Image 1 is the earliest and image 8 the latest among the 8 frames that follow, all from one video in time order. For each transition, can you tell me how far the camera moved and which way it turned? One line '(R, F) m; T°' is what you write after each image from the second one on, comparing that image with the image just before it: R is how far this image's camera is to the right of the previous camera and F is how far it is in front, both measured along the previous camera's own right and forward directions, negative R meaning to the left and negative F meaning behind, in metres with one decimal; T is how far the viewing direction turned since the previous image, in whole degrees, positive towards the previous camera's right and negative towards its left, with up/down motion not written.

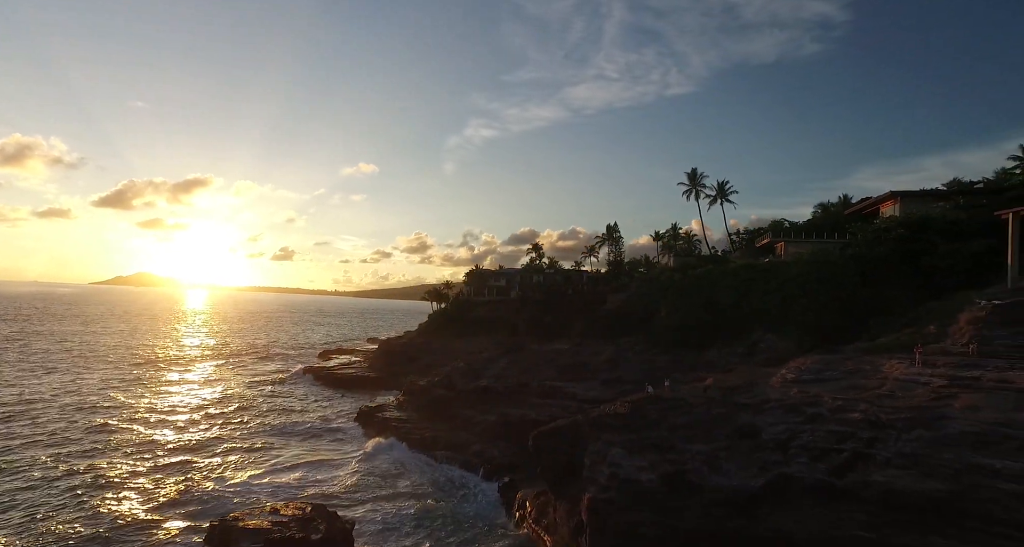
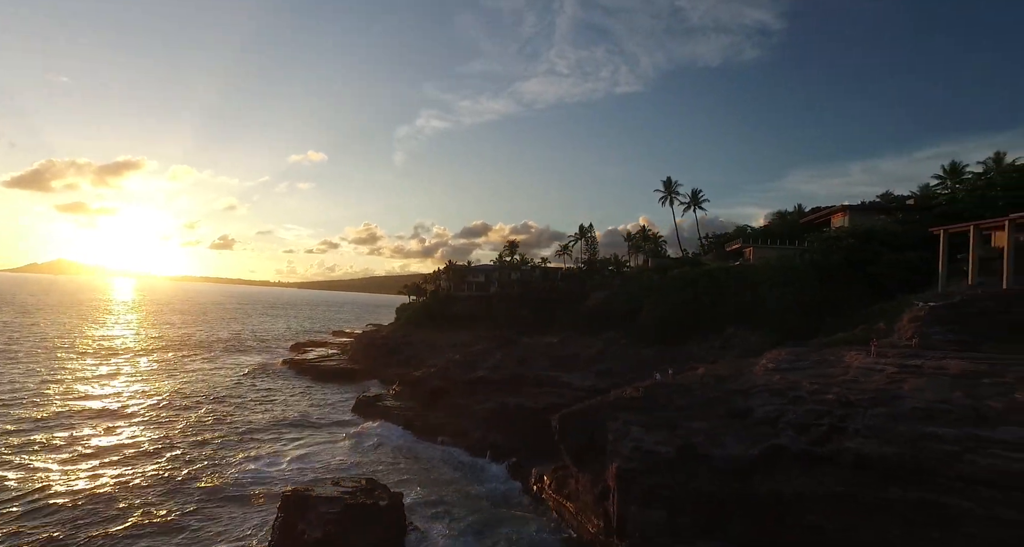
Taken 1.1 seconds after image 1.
(-2.6, -2.0) m; +5°
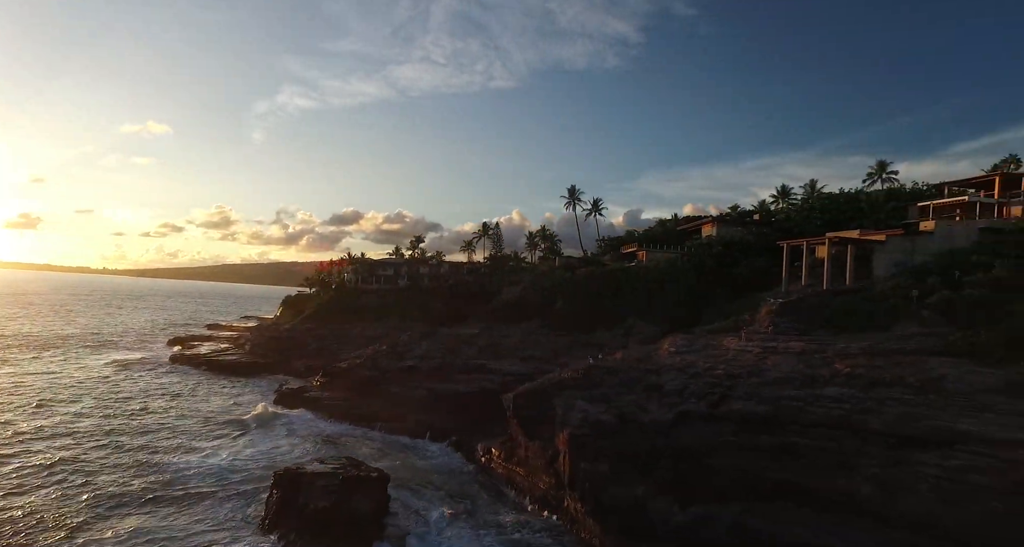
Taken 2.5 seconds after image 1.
(-3.6, -2.7) m; +14°
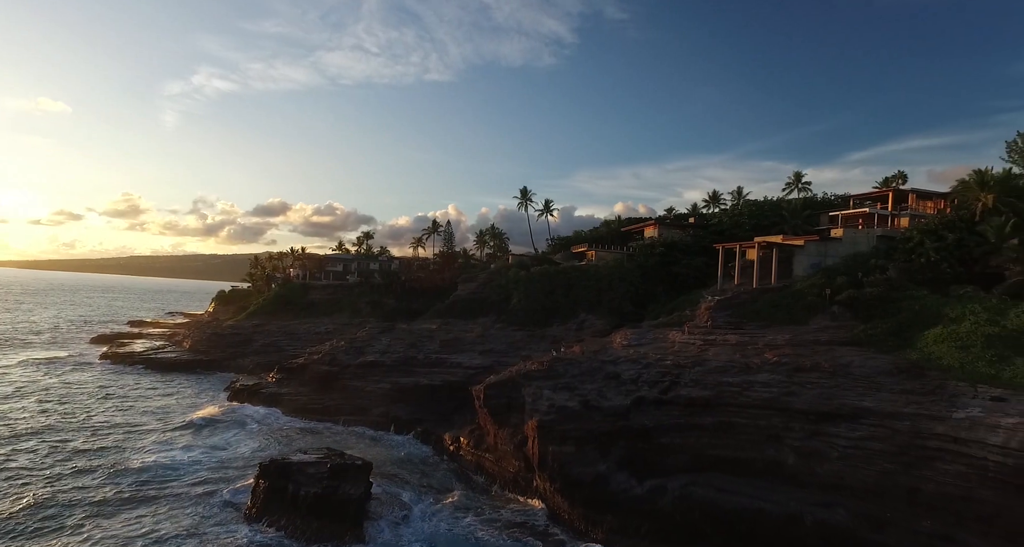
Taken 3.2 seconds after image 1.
(-1.7, -1.5) m; +7°
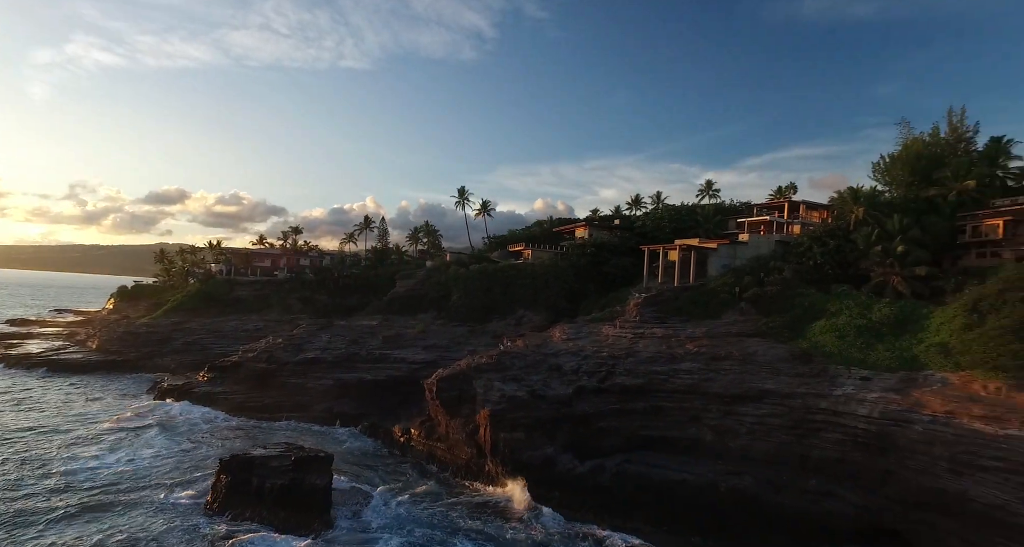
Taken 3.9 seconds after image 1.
(-1.6, -1.5) m; +9°
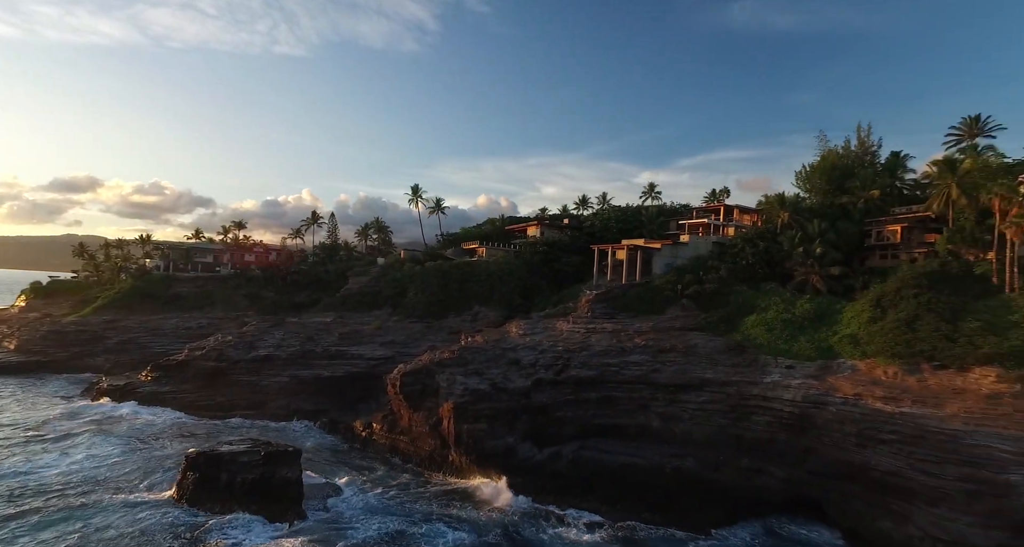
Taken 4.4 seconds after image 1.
(-1.1, -1.1) m; +6°
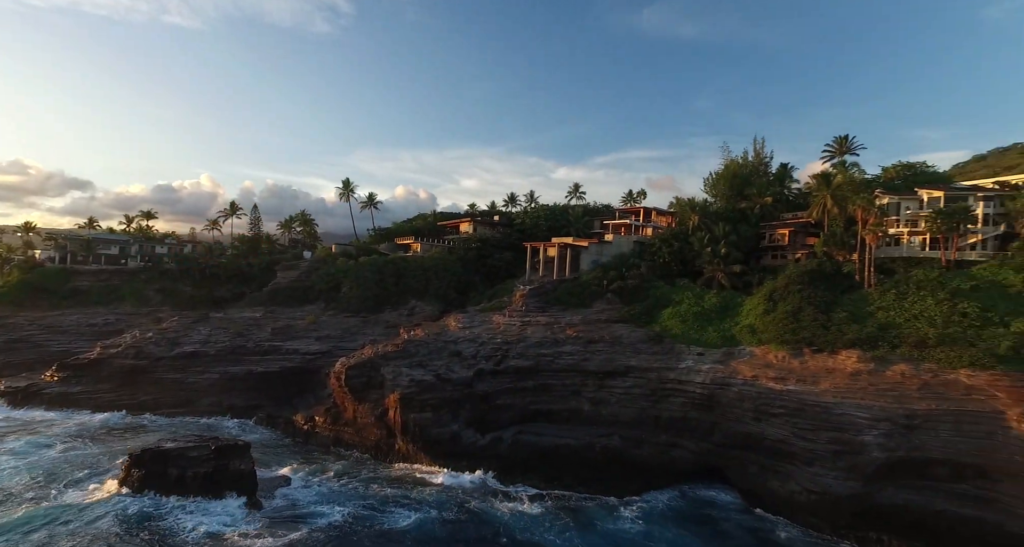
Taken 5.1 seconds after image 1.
(-1.5, -1.4) m; +9°
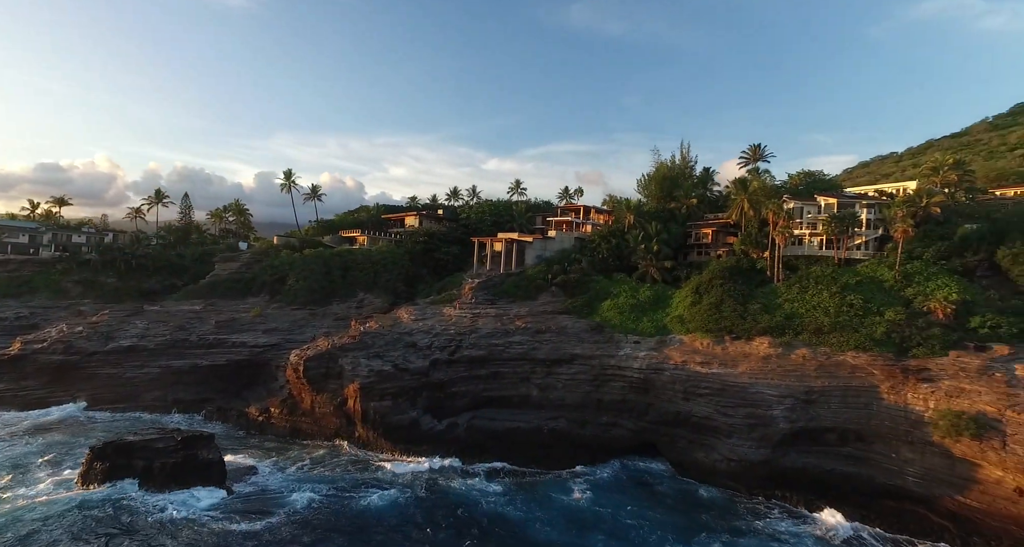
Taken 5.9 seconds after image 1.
(-1.8, -1.5) m; +8°
